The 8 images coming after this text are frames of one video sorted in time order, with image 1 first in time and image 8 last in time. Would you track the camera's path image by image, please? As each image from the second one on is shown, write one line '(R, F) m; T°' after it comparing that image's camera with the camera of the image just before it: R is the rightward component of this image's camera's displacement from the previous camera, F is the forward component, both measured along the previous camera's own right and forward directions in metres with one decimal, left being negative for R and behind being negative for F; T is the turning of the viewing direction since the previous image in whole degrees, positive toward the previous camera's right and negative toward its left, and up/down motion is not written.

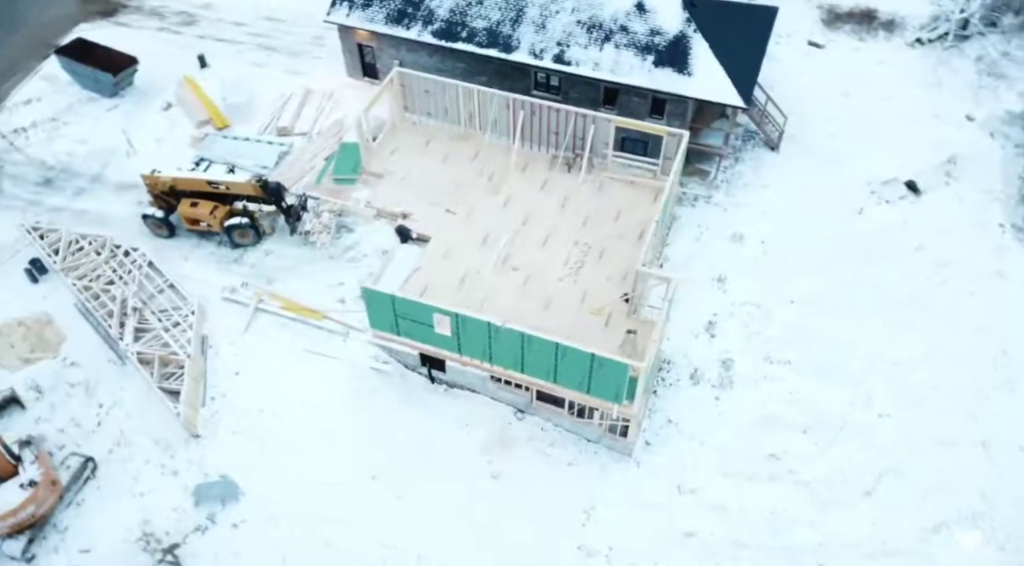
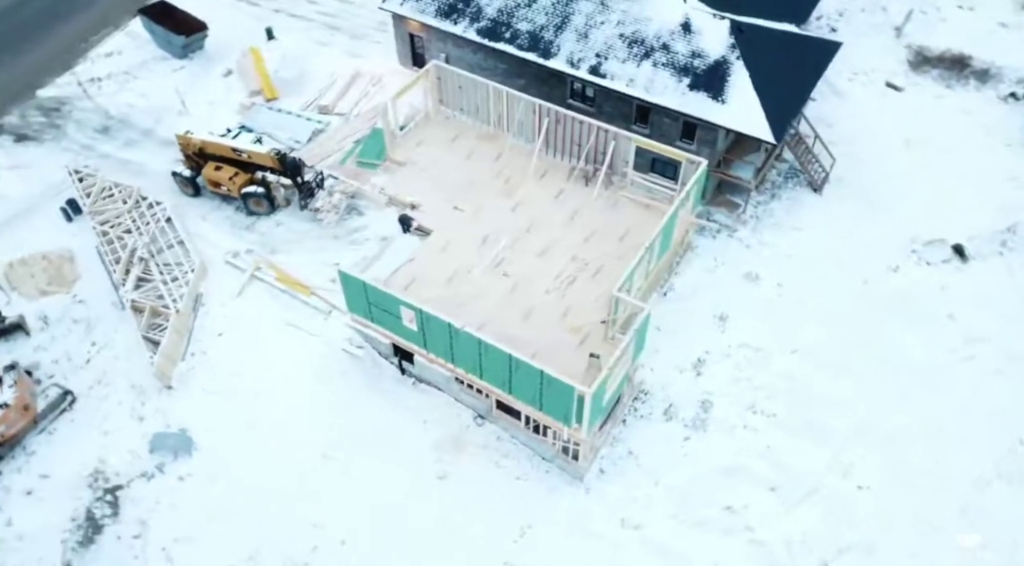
(+2.9, +0.3) m; -8°
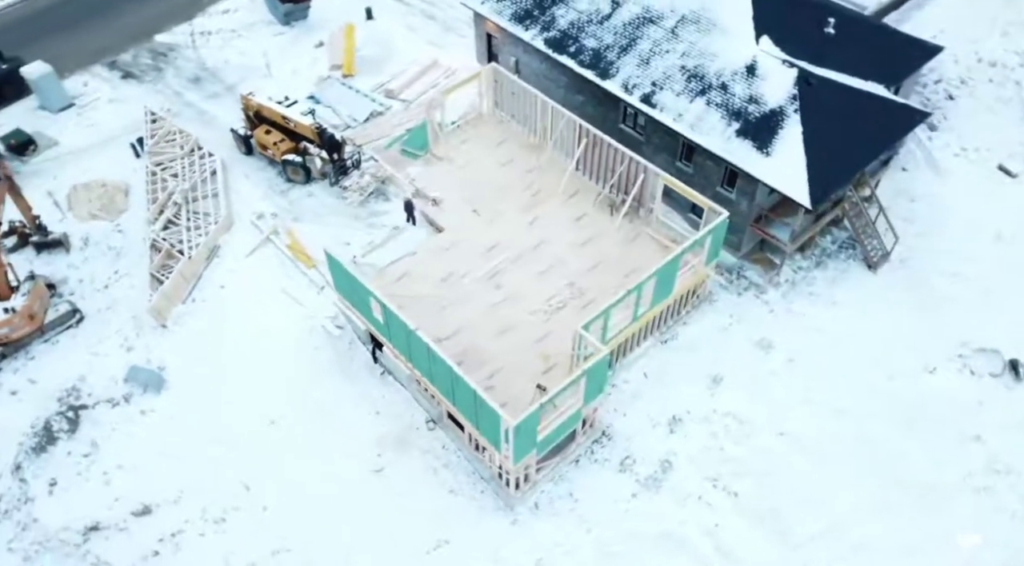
(+3.7, +0.6) m; -11°
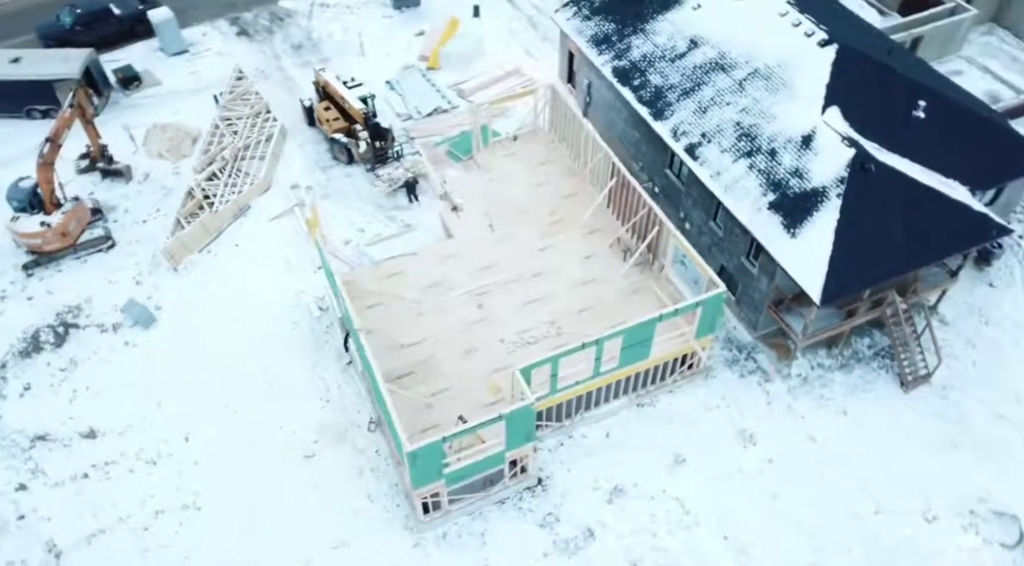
(+4.1, +1.0) m; -12°
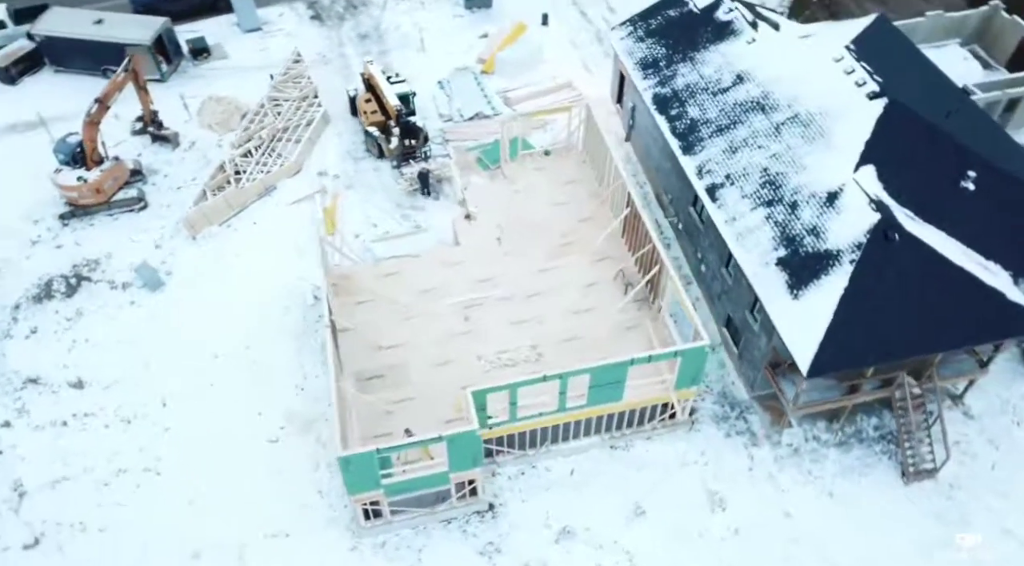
(+2.6, +0.6) m; -7°
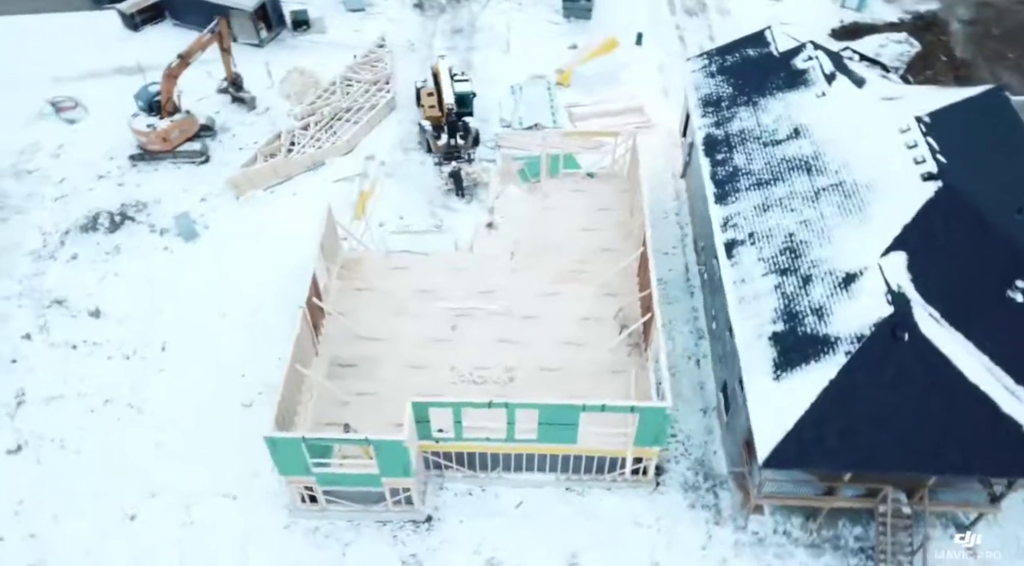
(+3.3, +0.7) m; -10°
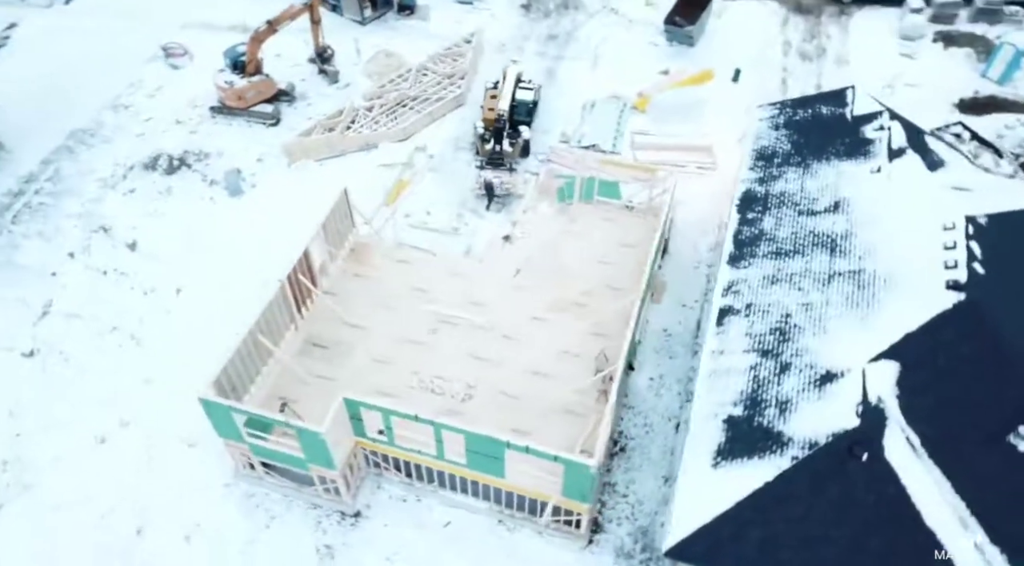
(+3.6, +0.8) m; -11°
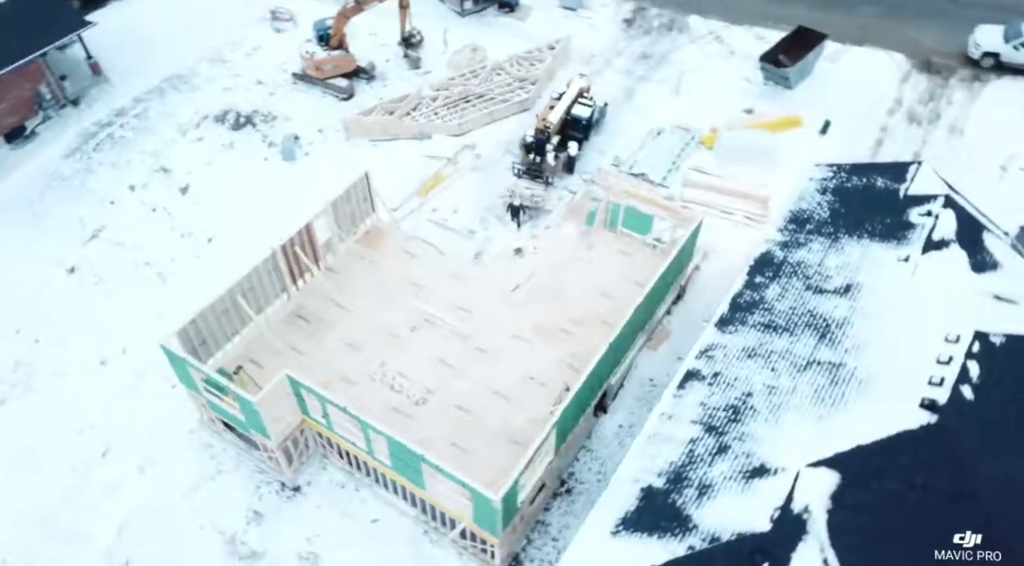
(+3.5, +0.7) m; -10°
